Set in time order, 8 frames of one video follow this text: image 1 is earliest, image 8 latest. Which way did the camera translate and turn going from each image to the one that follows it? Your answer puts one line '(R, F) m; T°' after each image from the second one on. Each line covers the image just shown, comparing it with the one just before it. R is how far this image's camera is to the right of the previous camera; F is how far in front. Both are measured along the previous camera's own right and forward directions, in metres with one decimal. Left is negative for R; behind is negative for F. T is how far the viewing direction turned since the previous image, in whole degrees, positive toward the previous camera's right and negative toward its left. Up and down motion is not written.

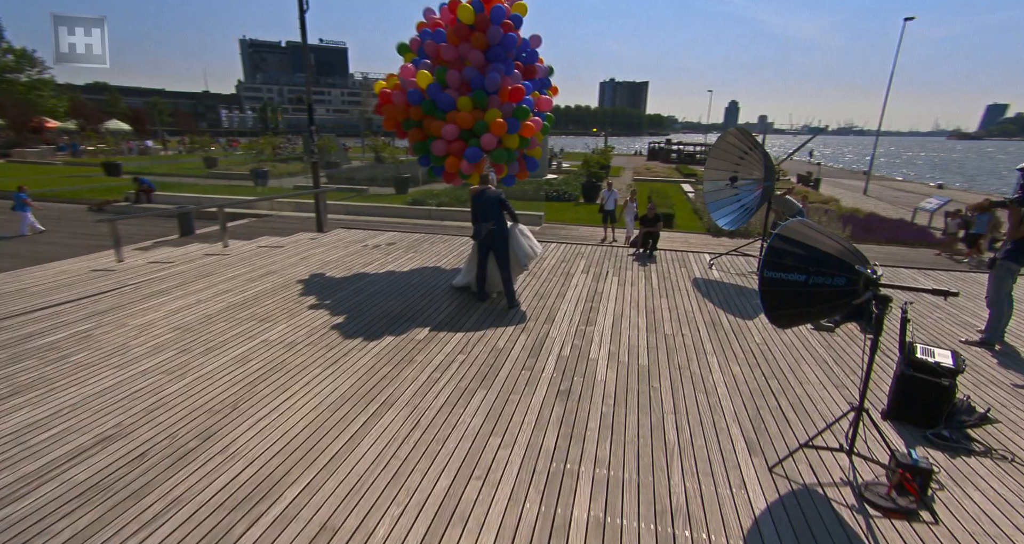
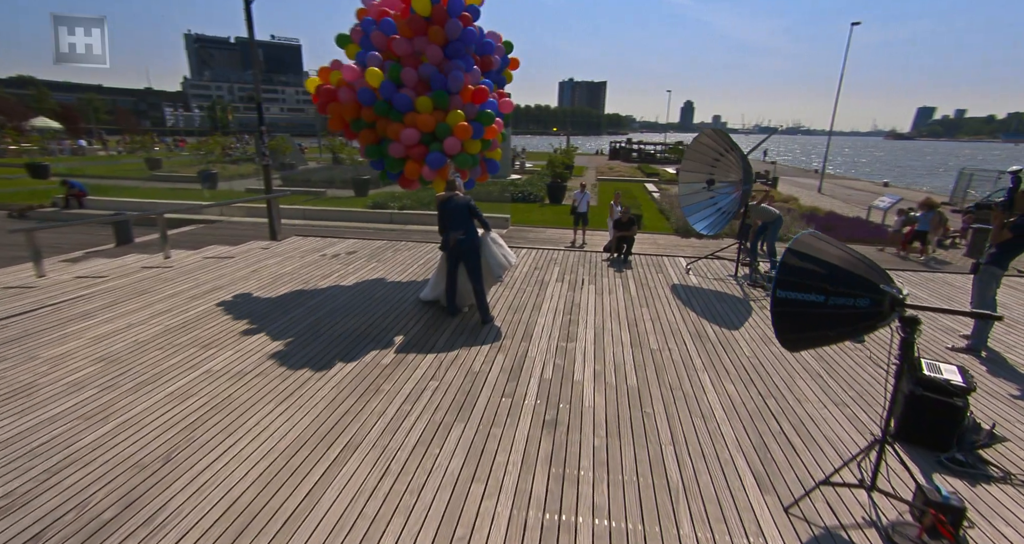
(-0.1, +0.4) m; +4°
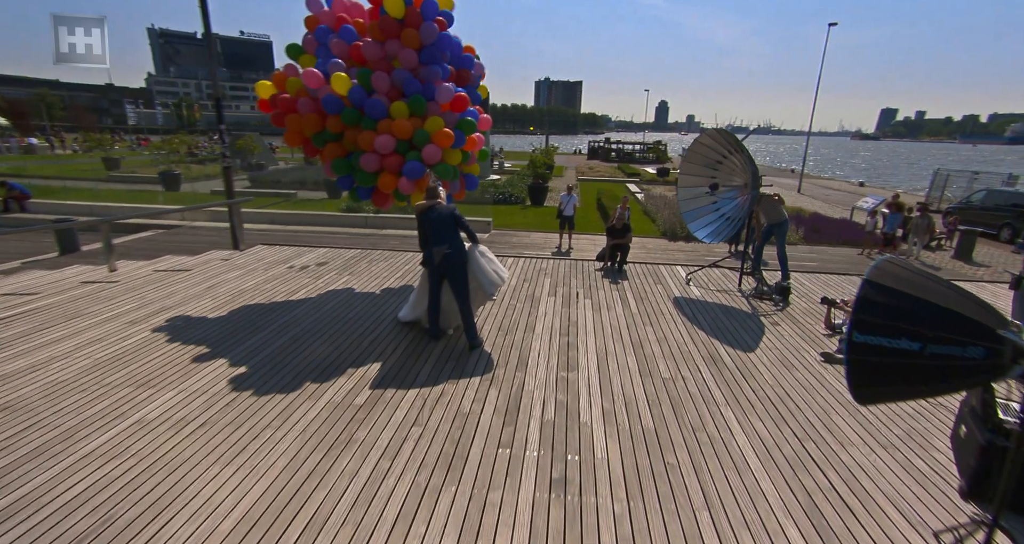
(-0.1, +0.6) m; +3°
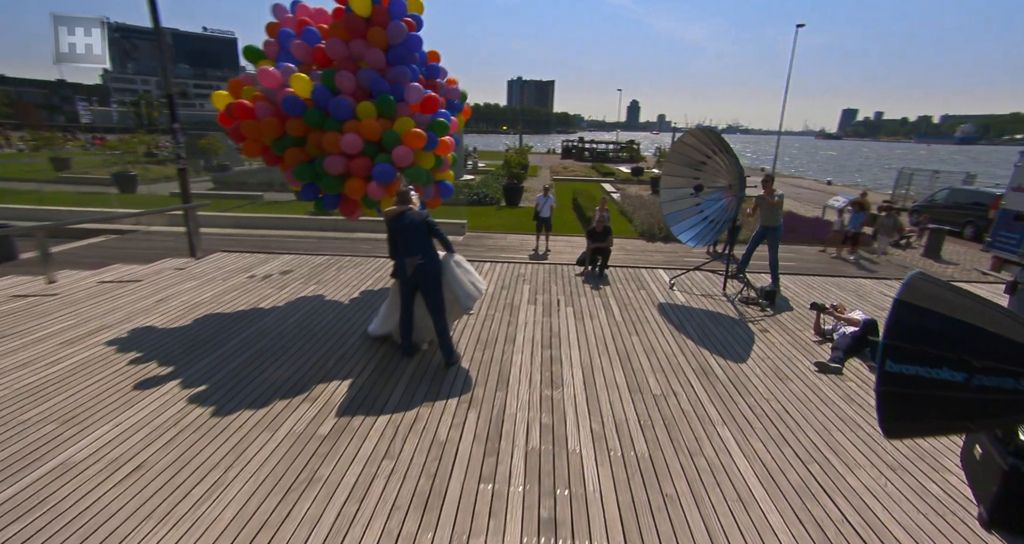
(0.0, +0.3) m; +3°
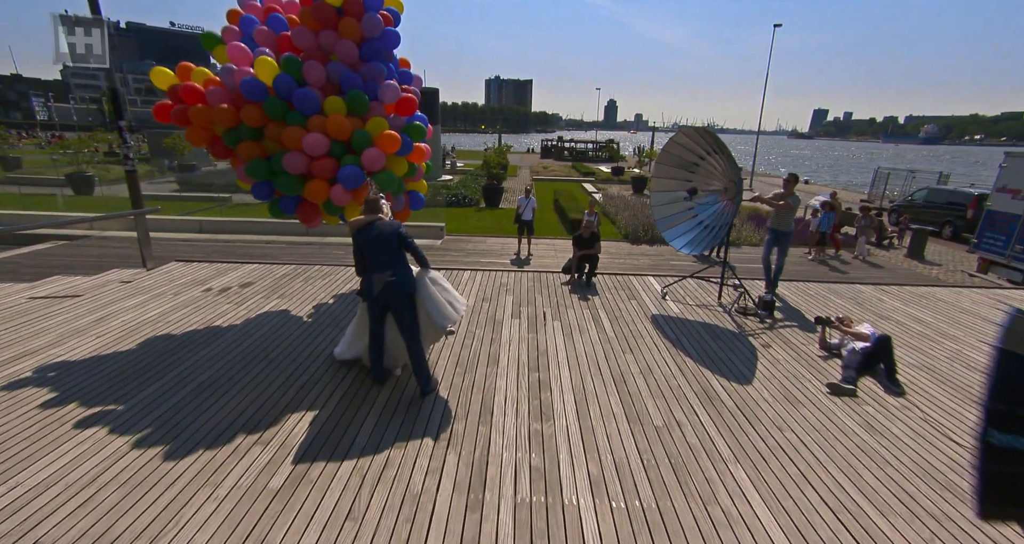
(0.0, +0.4) m; +2°
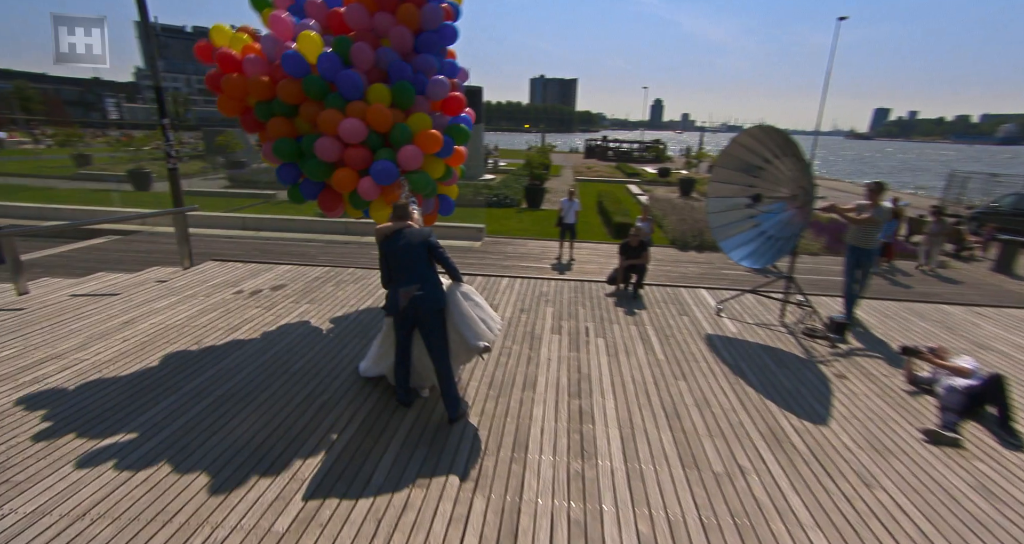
(0.0, +0.4) m; -5°
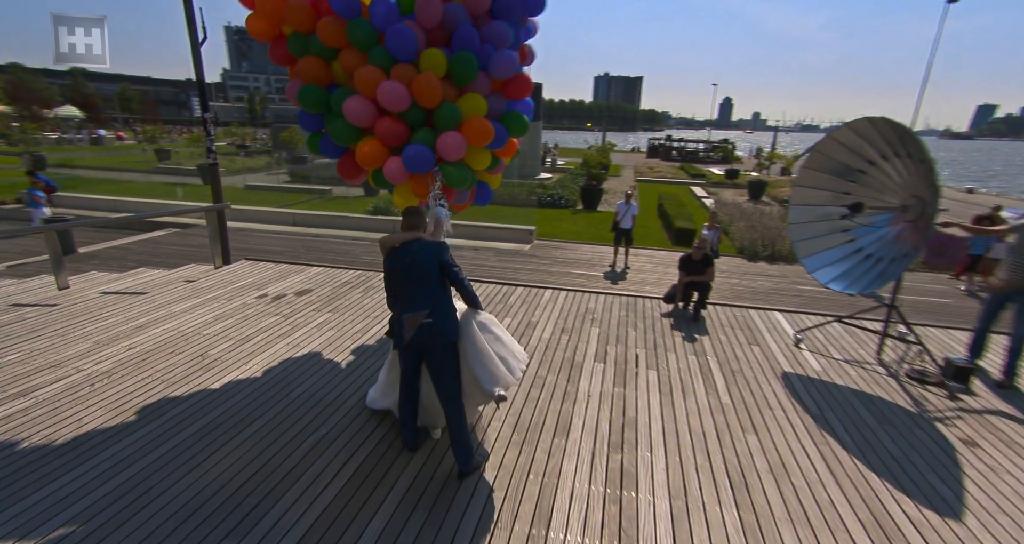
(+0.1, +0.6) m; -7°
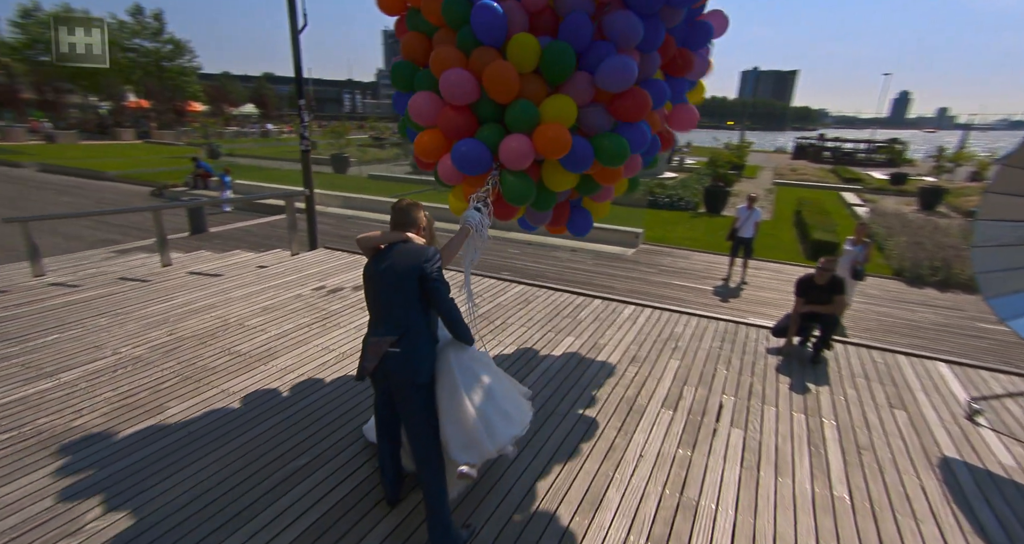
(+0.4, +0.7) m; -14°
